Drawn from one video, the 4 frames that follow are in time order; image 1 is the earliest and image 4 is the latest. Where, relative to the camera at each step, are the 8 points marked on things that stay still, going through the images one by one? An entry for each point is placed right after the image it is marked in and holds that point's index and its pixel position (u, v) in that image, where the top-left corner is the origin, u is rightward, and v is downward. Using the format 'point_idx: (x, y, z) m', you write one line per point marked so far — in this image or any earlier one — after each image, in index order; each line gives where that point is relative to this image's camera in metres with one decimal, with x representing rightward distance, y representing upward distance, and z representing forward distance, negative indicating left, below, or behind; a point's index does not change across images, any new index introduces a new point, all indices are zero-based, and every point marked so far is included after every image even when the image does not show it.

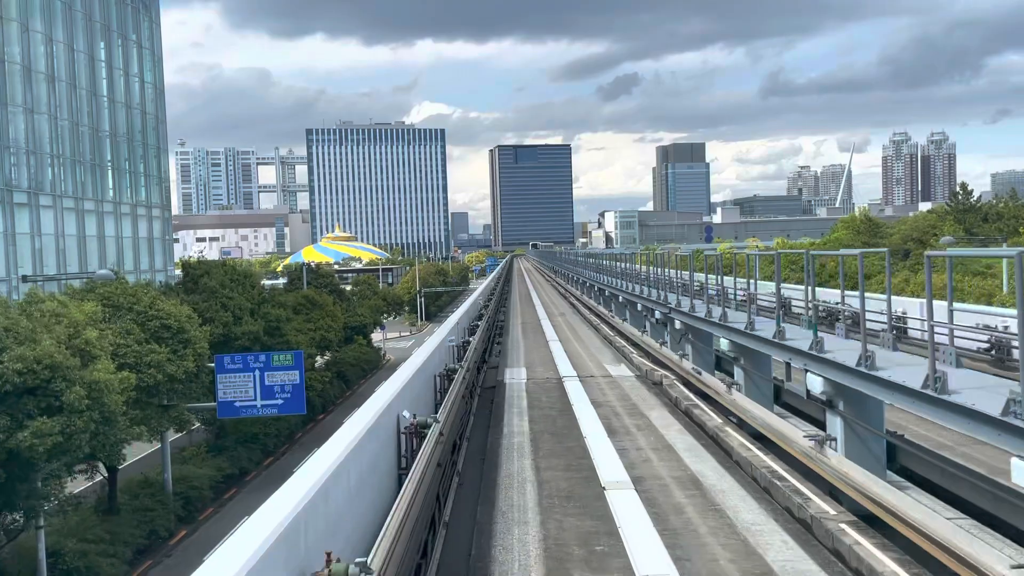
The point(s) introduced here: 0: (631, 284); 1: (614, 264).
0: (+2.4, +0.1, +15.8) m
1: (+2.4, +0.6, +18.5) m
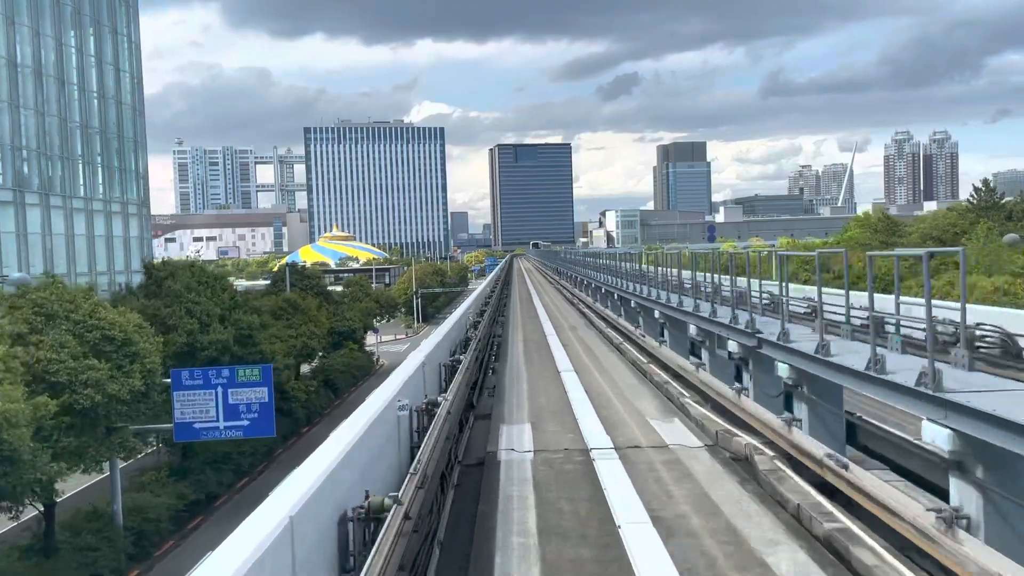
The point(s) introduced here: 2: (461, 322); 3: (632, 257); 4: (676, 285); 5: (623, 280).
0: (+2.4, +0.1, +15.3) m
1: (+2.4, +0.6, +18.0) m
2: (-0.7, -0.5, +10.6) m
3: (+2.5, +0.7, +15.9) m
4: (+2.5, +0.1, +12.0) m
5: (+2.4, +0.2, +16.9) m
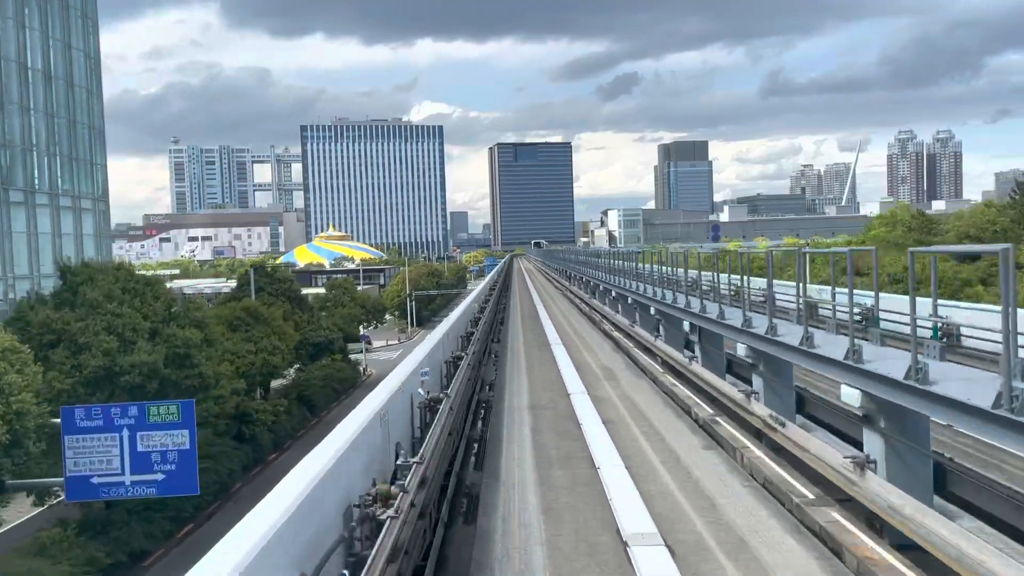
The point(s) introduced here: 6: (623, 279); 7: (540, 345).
0: (+2.4, 0.0, +14.5) m
1: (+2.4, +0.5, +17.2) m
2: (-0.7, -0.5, +9.8) m
3: (+2.4, +0.6, +15.1) m
4: (+2.5, 0.0, +11.2) m
5: (+2.4, +0.2, +16.1) m
6: (+2.4, +0.2, +16.5) m
7: (+0.5, -1.1, +14.3) m
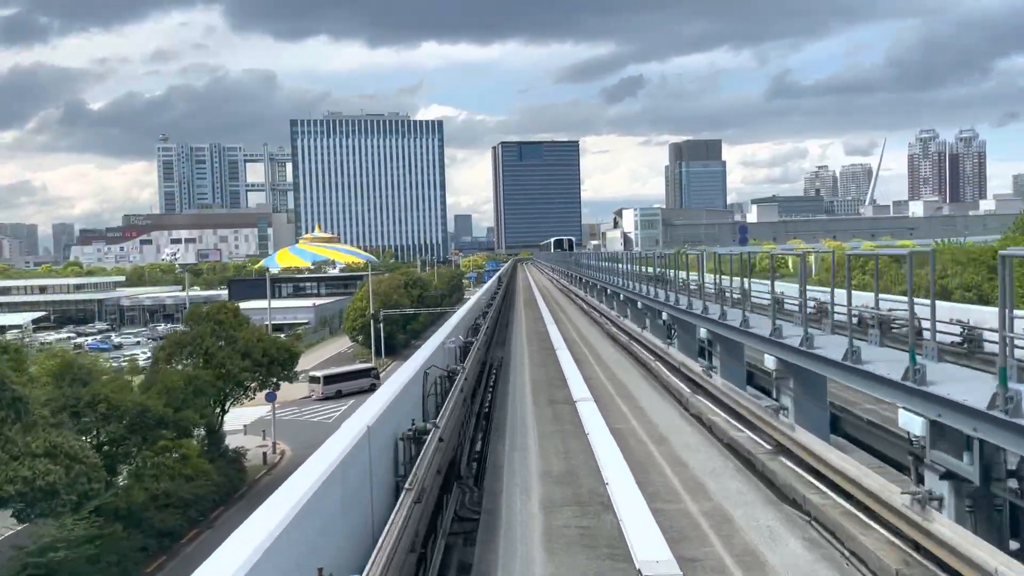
0: (+2.5, -0.2, +11.1) m
1: (+2.5, +0.3, +13.8) m
2: (-0.7, -0.7, +6.4) m
3: (+2.5, +0.4, +11.7) m
4: (+2.6, -0.2, +7.7) m
5: (+2.5, -0.1, +12.7) m
6: (+2.4, 0.0, +13.1) m
7: (+0.6, -1.3, +10.9) m
